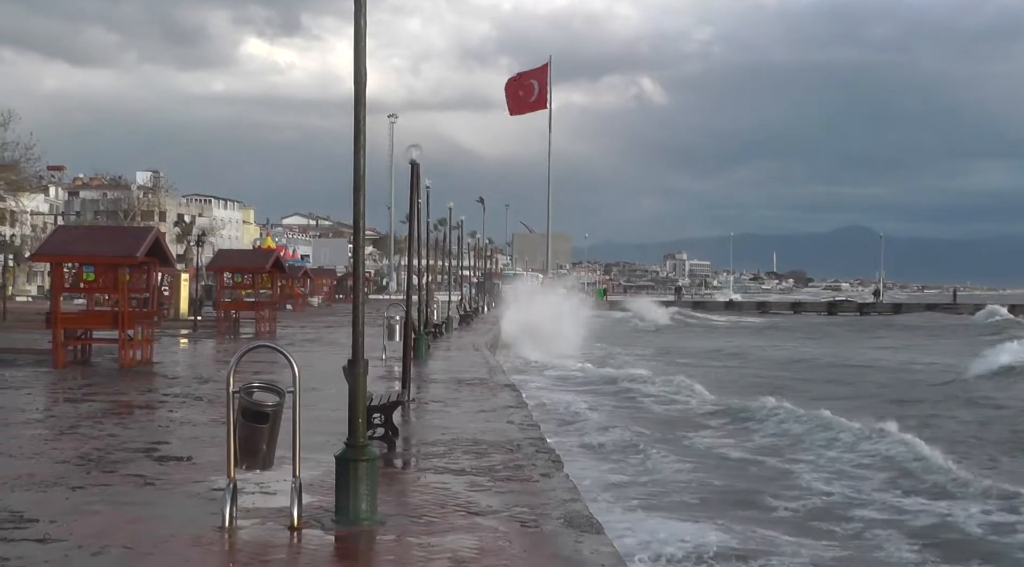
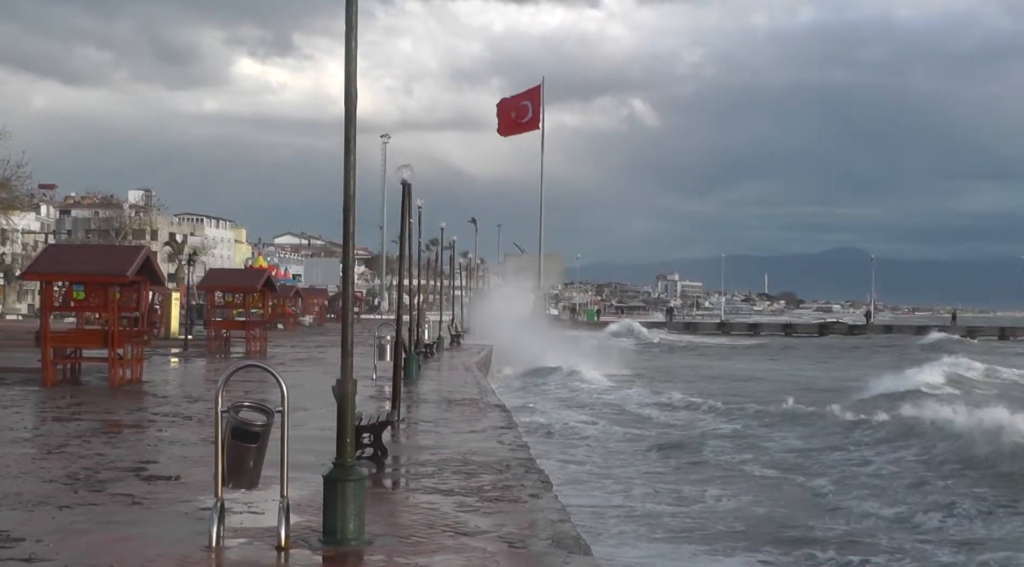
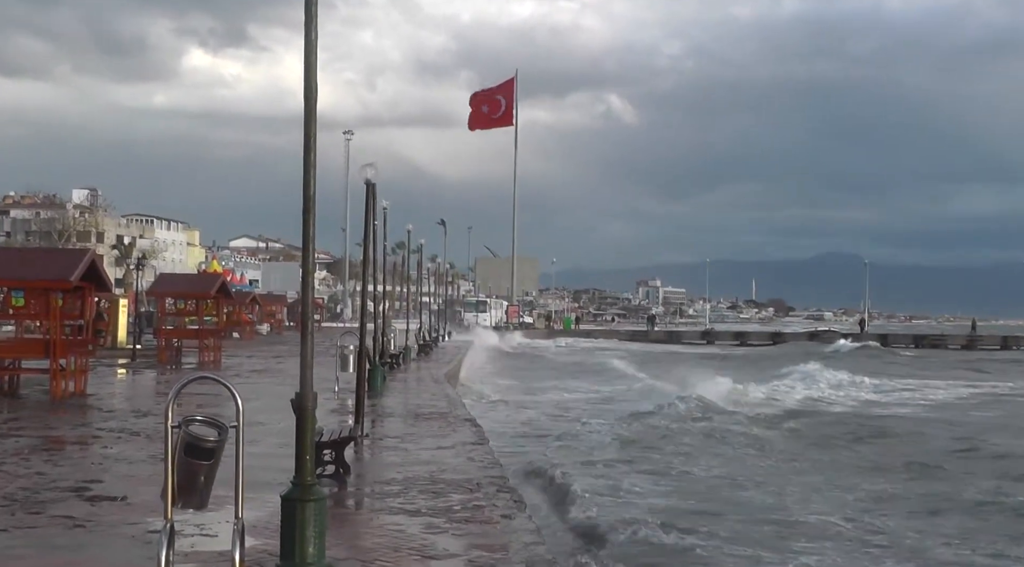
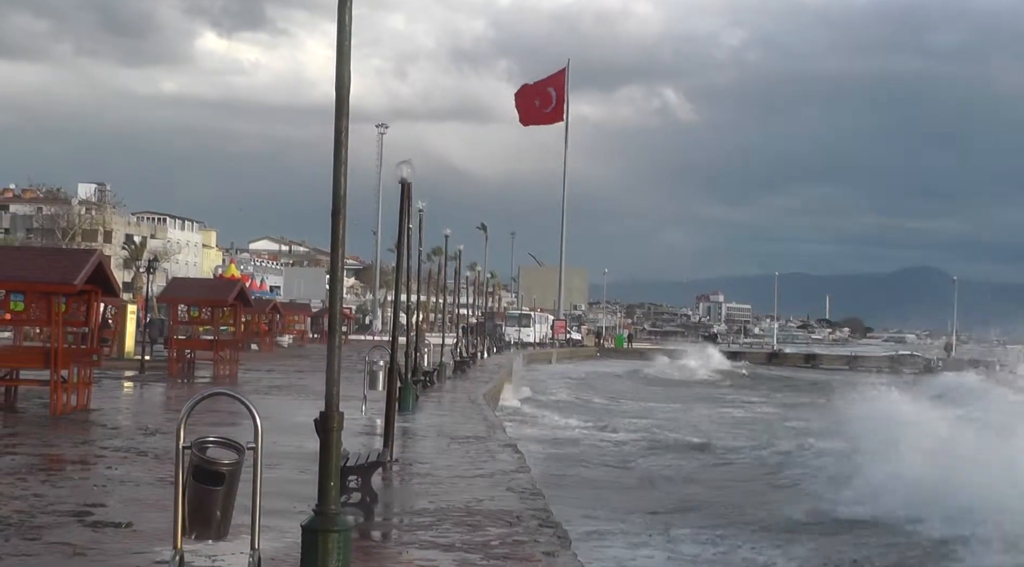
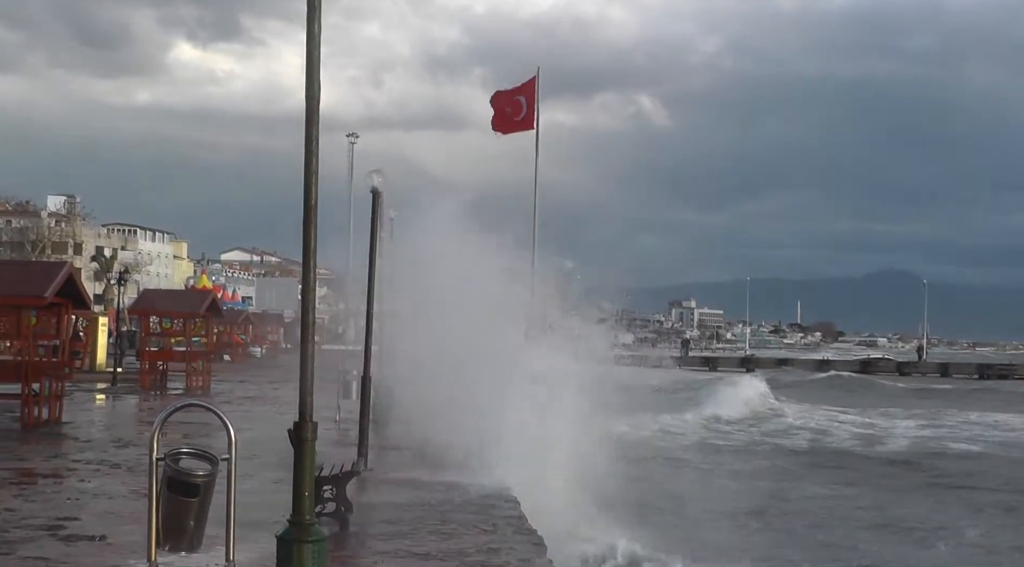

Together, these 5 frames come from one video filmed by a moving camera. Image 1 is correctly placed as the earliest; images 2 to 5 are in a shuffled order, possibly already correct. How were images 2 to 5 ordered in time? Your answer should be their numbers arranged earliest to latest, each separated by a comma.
2, 3, 5, 4
